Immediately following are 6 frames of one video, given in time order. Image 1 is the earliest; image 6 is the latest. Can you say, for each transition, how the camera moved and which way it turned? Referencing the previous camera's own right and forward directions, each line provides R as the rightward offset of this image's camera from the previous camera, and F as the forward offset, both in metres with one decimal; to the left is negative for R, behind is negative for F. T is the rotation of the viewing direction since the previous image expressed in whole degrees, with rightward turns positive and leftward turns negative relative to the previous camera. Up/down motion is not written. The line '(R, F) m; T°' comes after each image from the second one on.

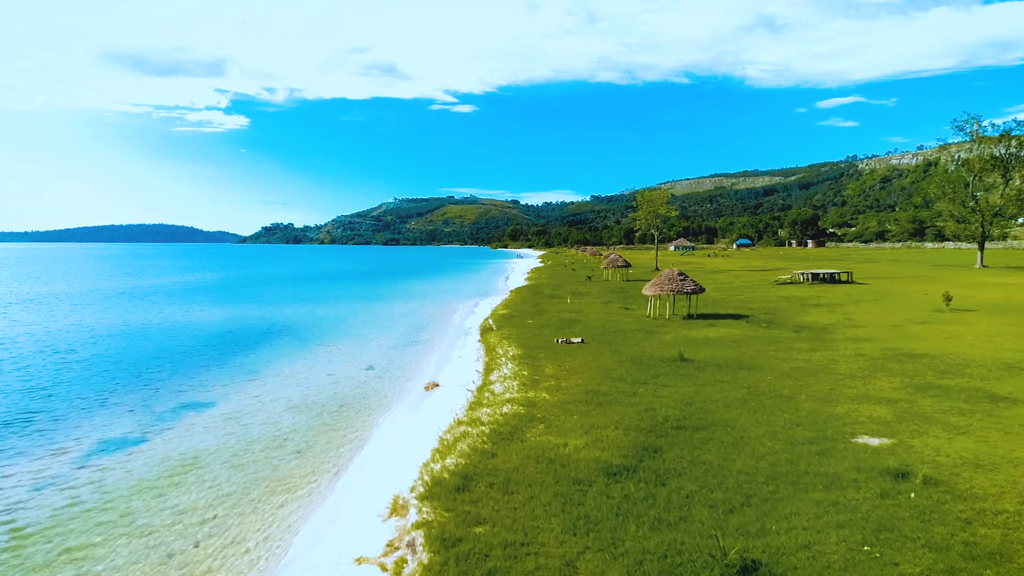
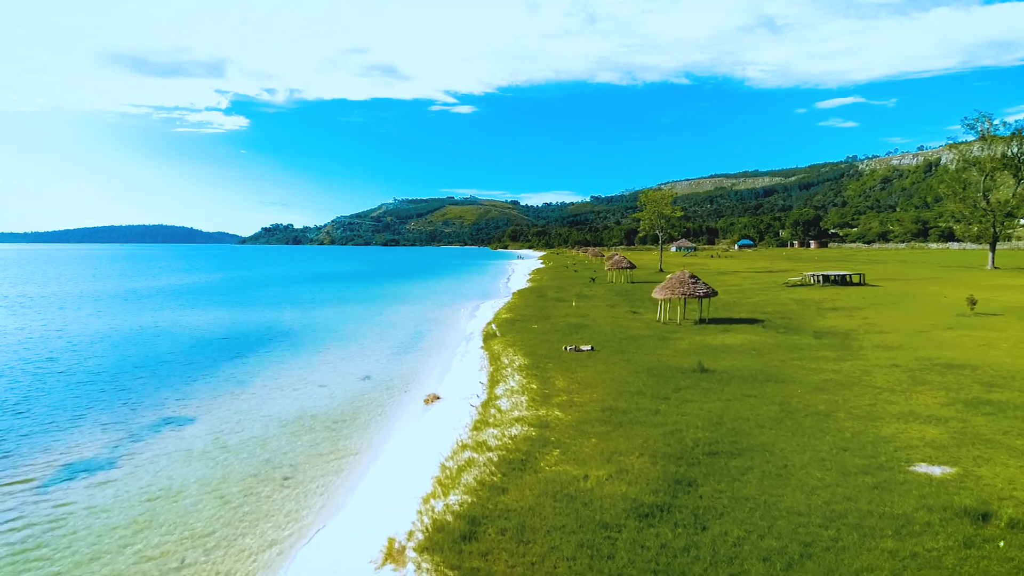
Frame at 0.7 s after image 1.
(-0.2, +1.5) m; 0°
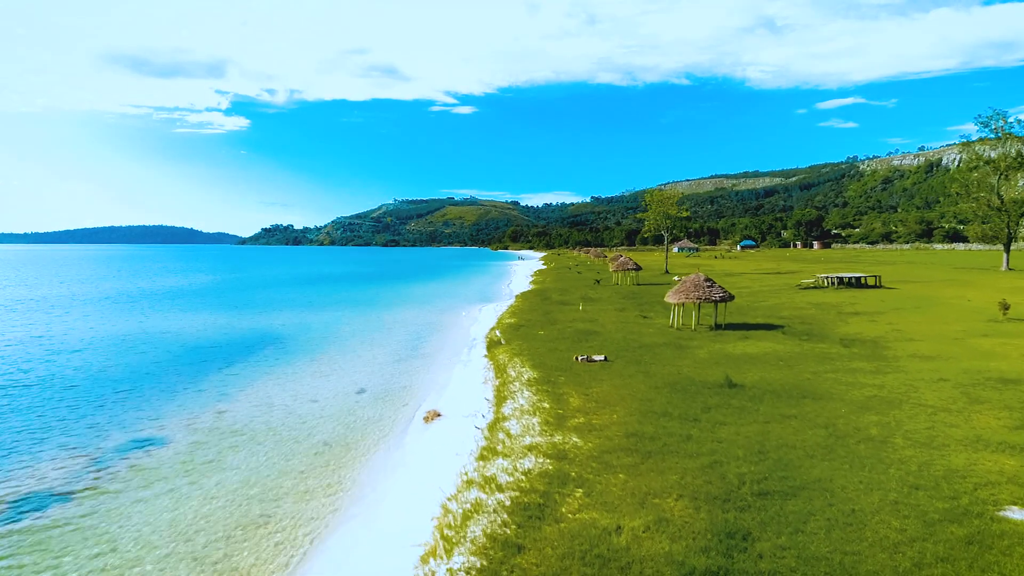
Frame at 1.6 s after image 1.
(-0.2, +1.8) m; 0°
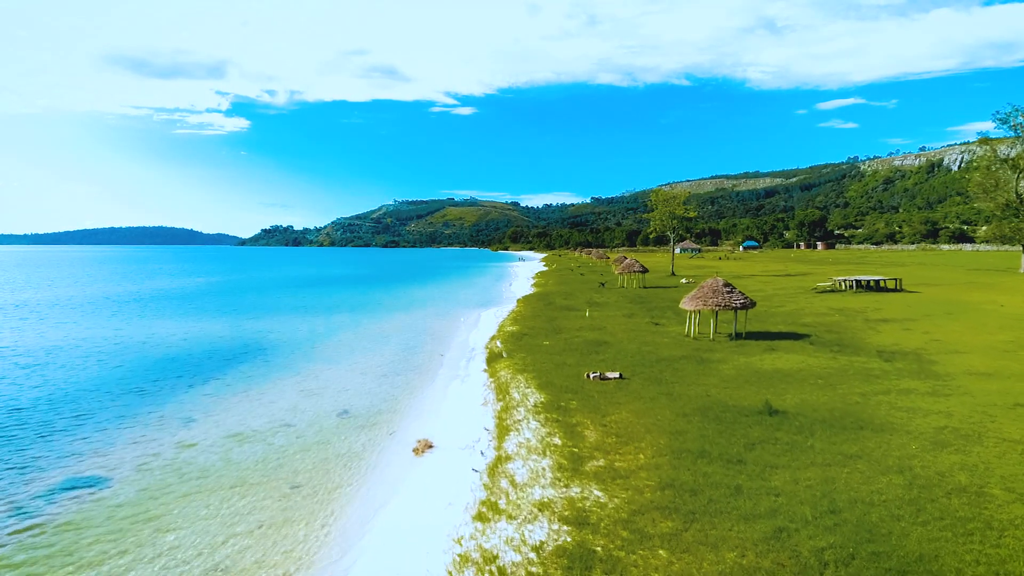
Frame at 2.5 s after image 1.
(-0.1, +2.5) m; 0°
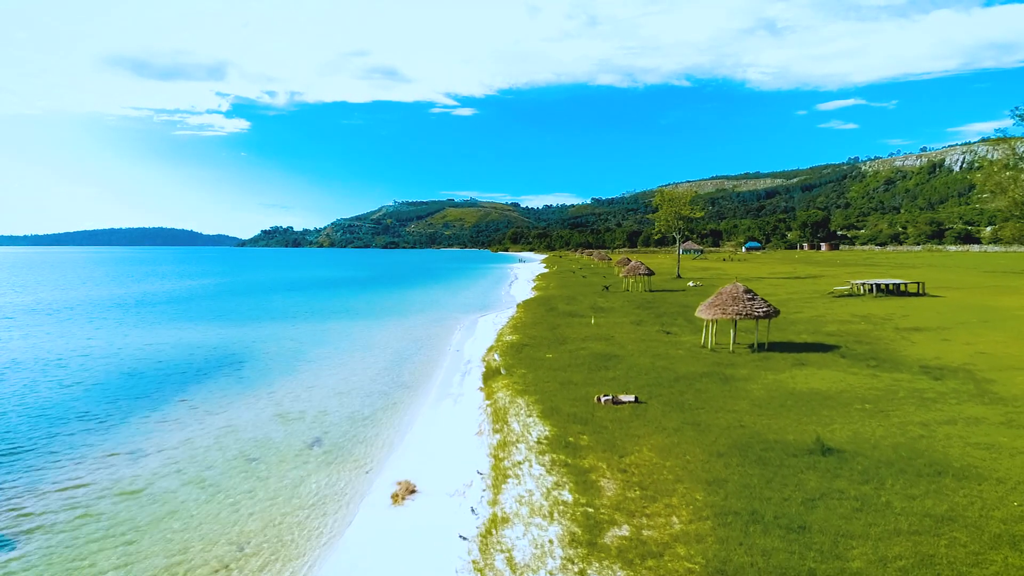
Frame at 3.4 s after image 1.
(0.0, +2.6) m; 0°
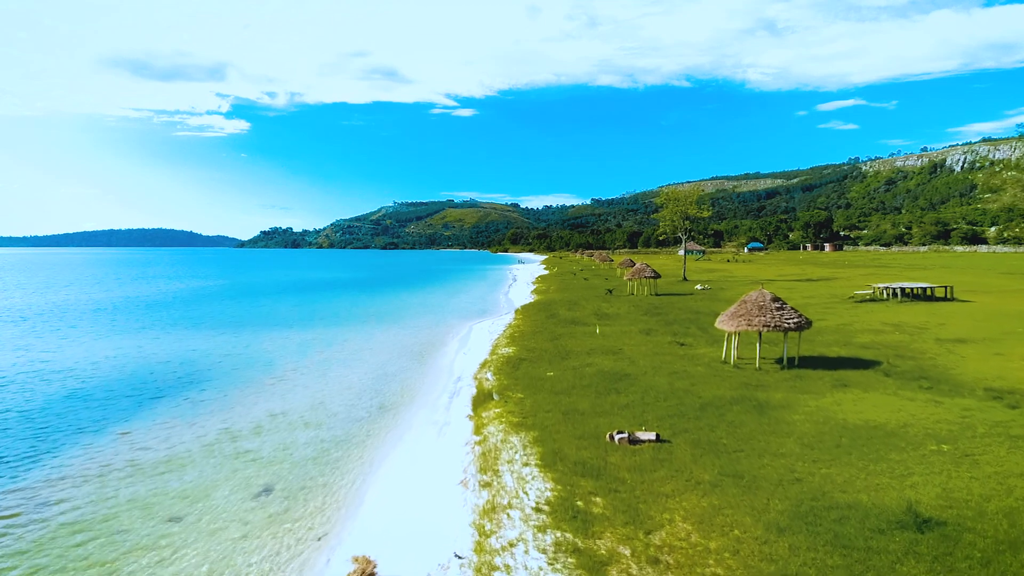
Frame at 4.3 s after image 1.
(+0.1, +3.2) m; 0°
